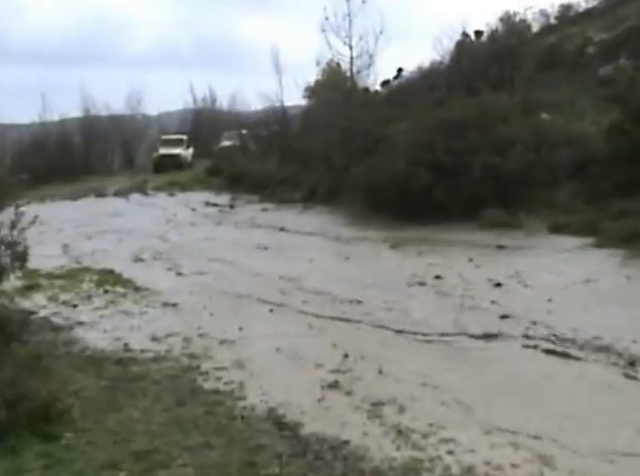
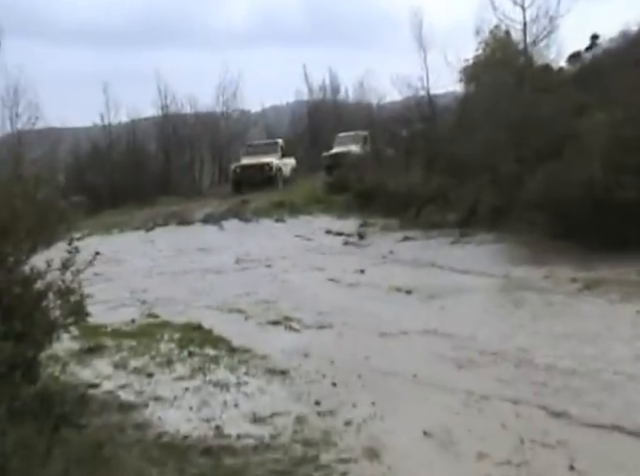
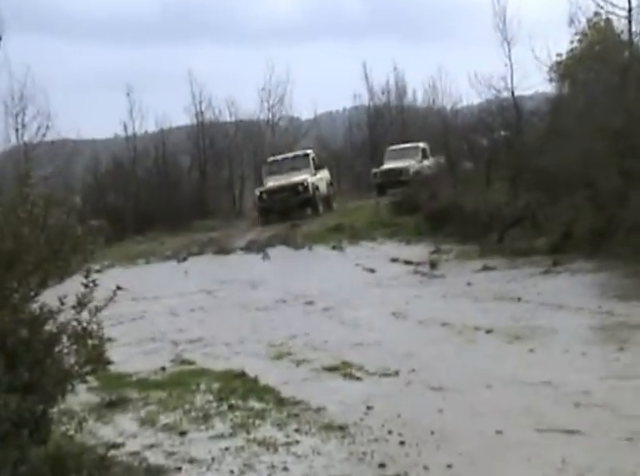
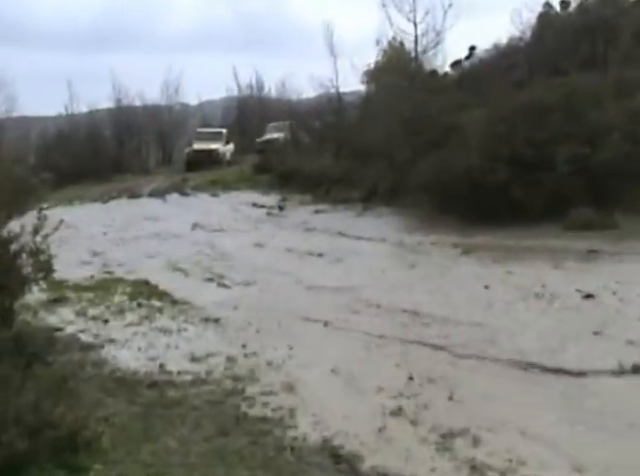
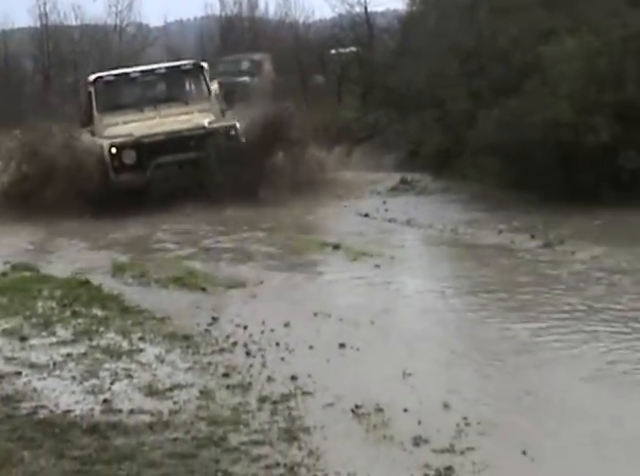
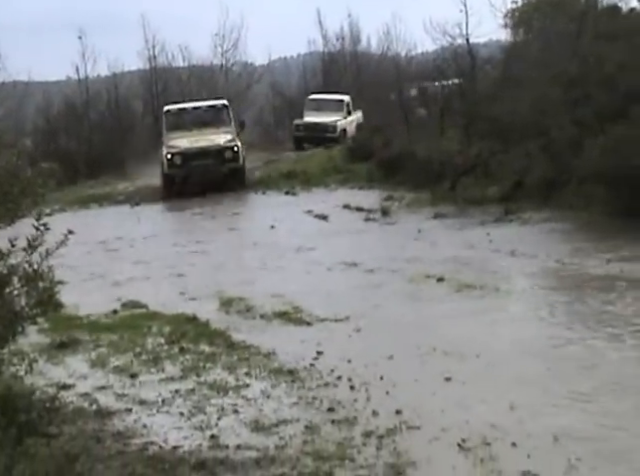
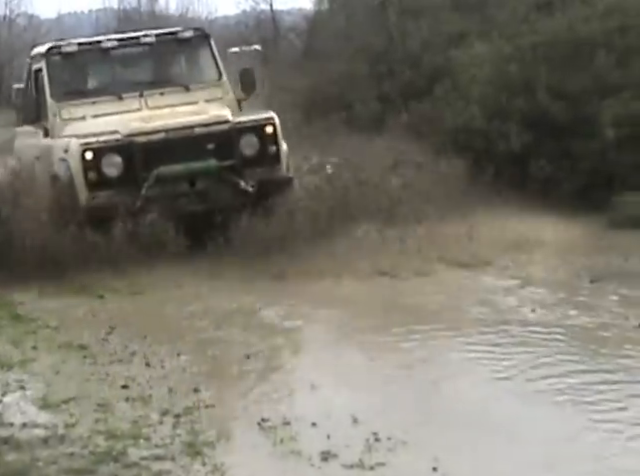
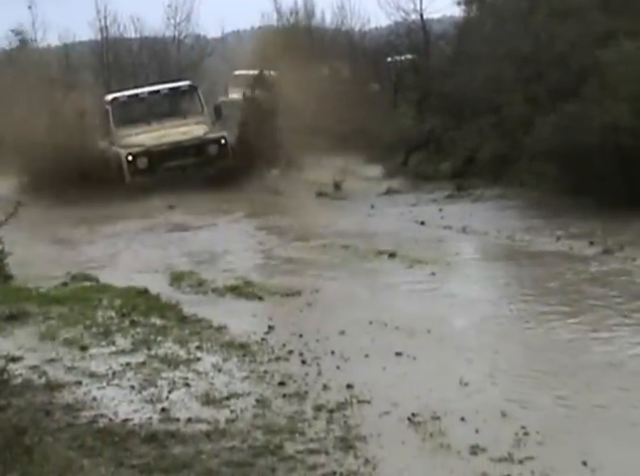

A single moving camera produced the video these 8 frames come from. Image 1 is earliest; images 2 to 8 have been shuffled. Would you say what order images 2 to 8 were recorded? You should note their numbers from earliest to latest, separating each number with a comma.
4, 2, 3, 6, 8, 5, 7
